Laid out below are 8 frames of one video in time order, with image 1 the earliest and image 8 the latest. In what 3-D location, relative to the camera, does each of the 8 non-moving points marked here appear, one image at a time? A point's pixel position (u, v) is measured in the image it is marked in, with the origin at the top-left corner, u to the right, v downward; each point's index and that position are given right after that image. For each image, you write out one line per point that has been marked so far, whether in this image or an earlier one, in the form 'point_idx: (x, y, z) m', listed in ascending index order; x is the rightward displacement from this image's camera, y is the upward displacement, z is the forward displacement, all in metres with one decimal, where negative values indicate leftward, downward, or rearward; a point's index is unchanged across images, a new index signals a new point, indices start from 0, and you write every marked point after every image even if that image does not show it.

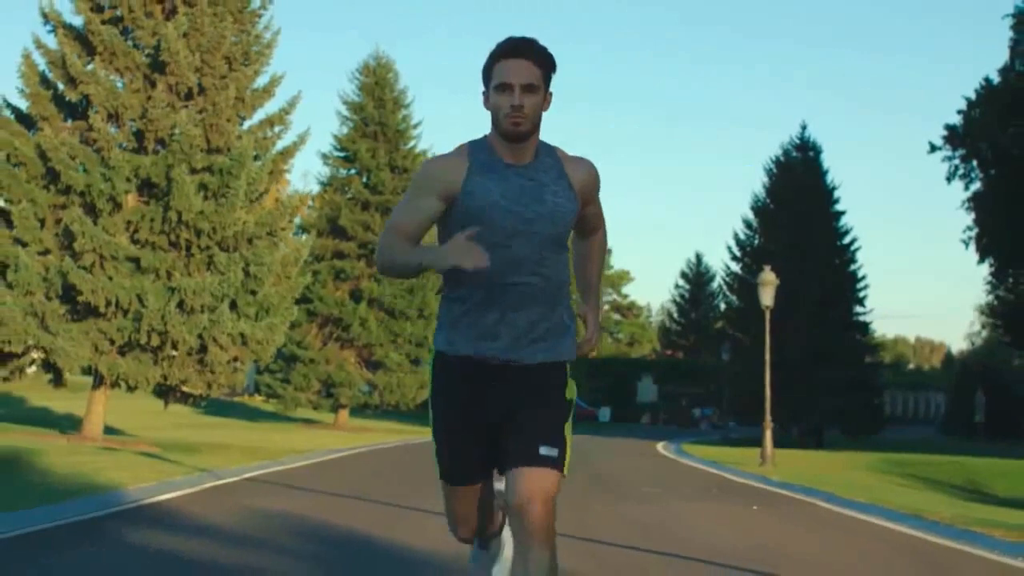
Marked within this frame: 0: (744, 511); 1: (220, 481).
0: (+2.8, -2.6, +15.9) m
1: (-3.7, -2.4, +17.0) m
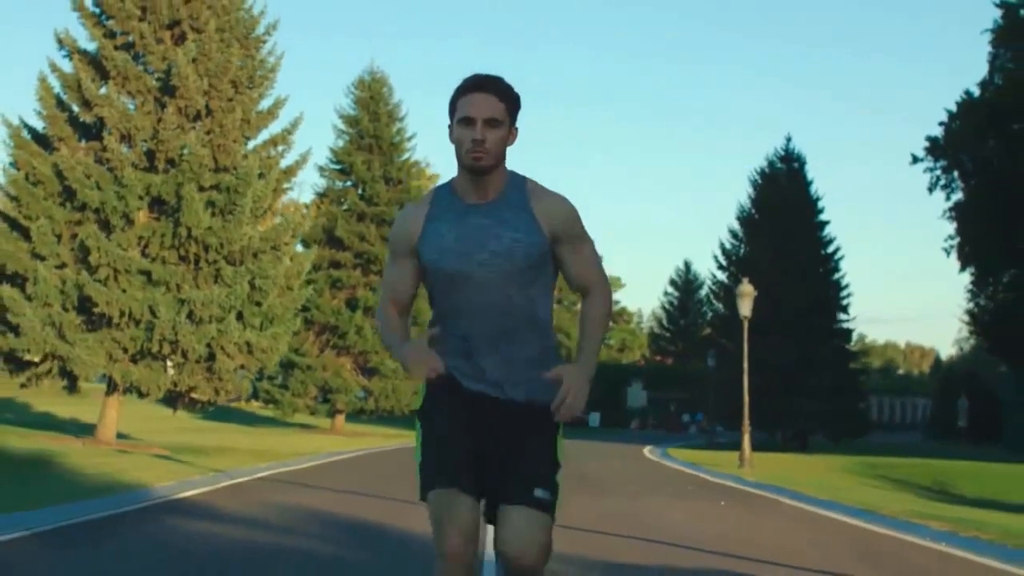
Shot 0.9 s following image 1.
0: (+2.7, -2.8, +17.5) m
1: (-3.8, -2.6, +18.5) m
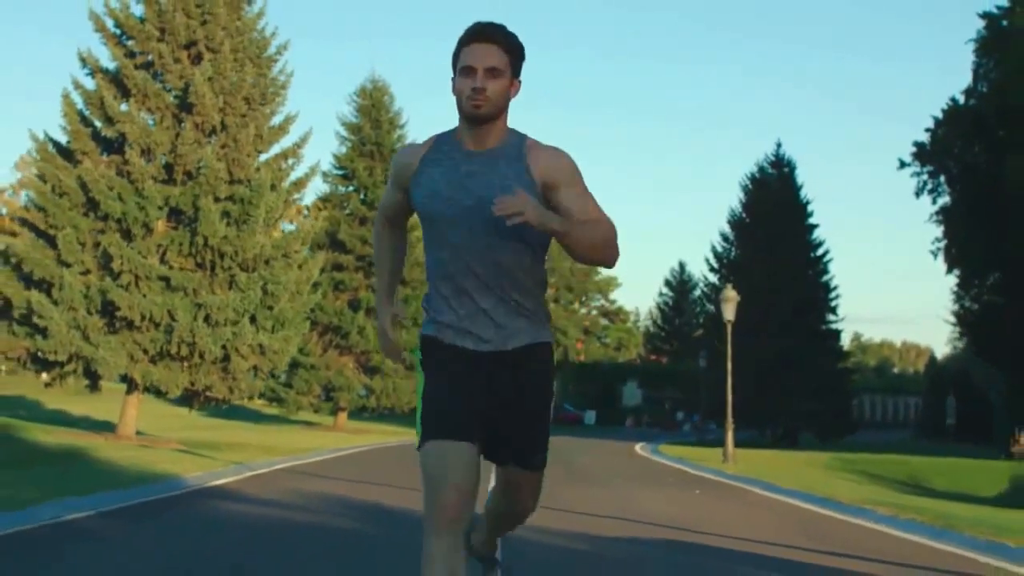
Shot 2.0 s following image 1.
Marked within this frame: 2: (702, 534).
0: (+2.6, -3.0, +19.4) m
1: (-3.8, -2.8, +20.4) m
2: (+2.0, -2.5, +13.7) m
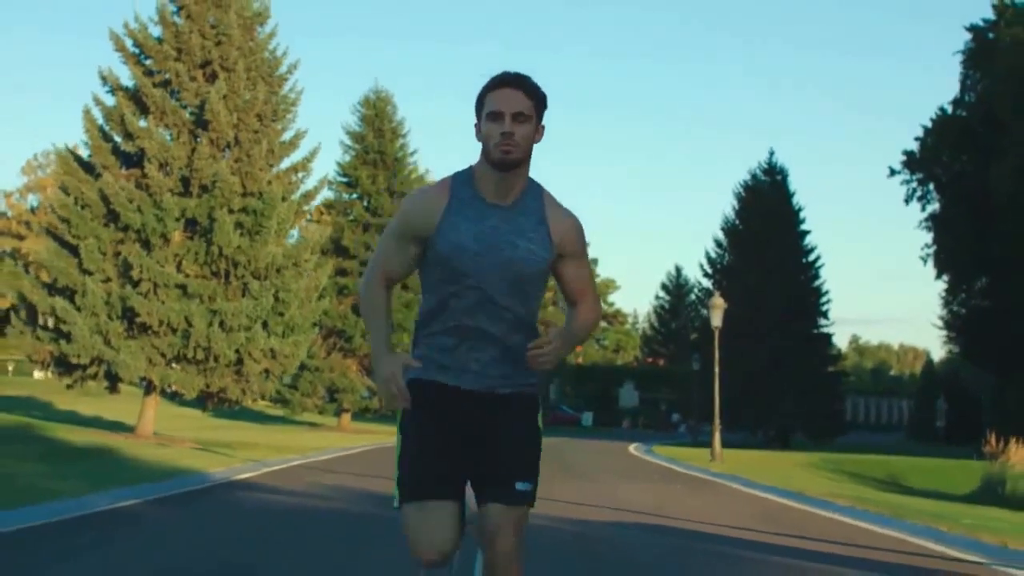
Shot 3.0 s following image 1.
0: (+2.6, -3.1, +21.2) m
1: (-3.9, -3.0, +22.2) m
2: (+2.0, -2.6, +15.4) m
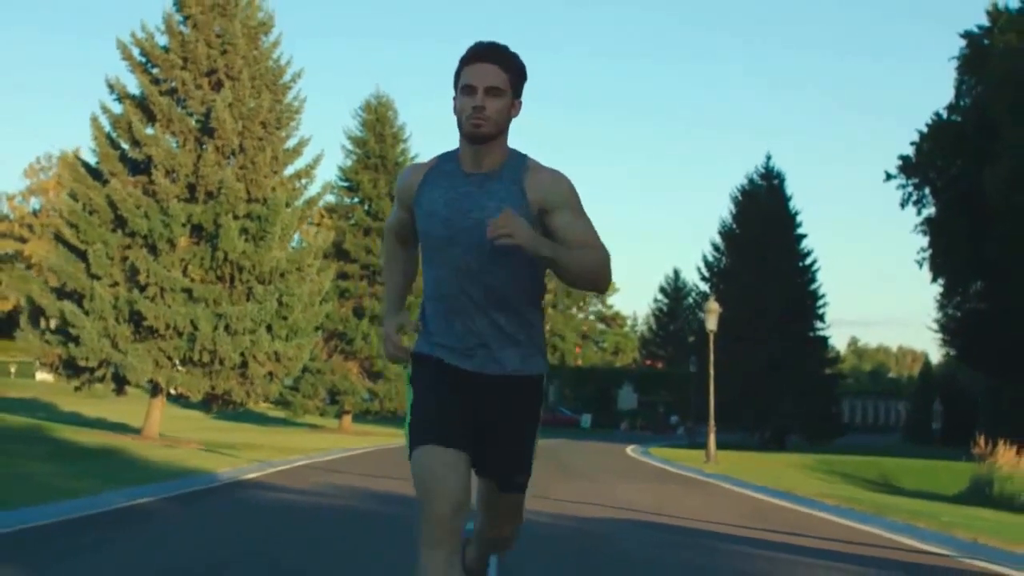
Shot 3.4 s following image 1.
0: (+2.6, -3.2, +21.9) m
1: (-3.9, -3.0, +22.9) m
2: (+1.9, -2.7, +16.1) m
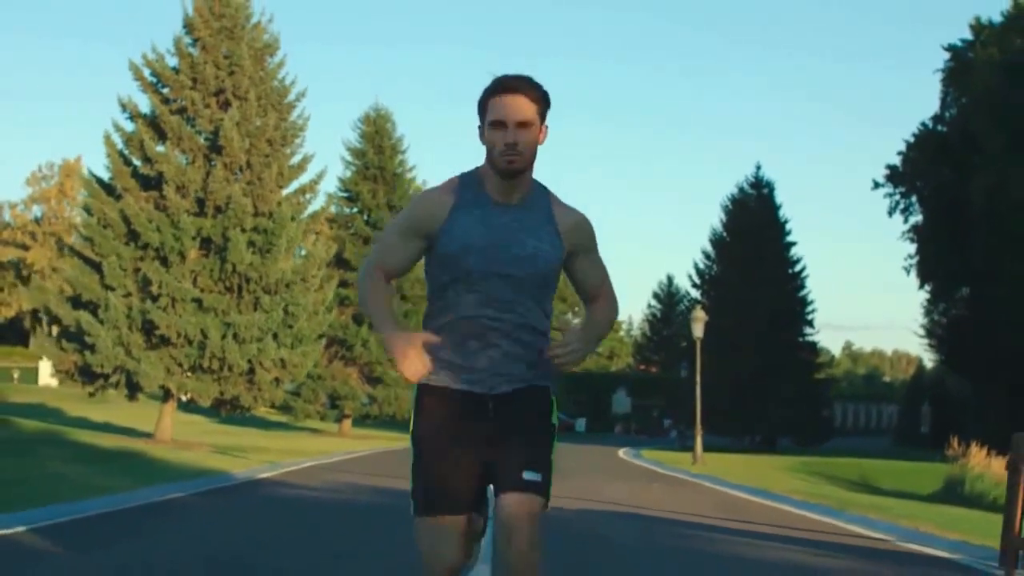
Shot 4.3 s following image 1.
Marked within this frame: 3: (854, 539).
0: (+2.5, -3.4, +23.5) m
1: (-4.0, -3.3, +24.5) m
2: (+1.9, -2.9, +17.7) m
3: (+3.6, -2.6, +14.3) m
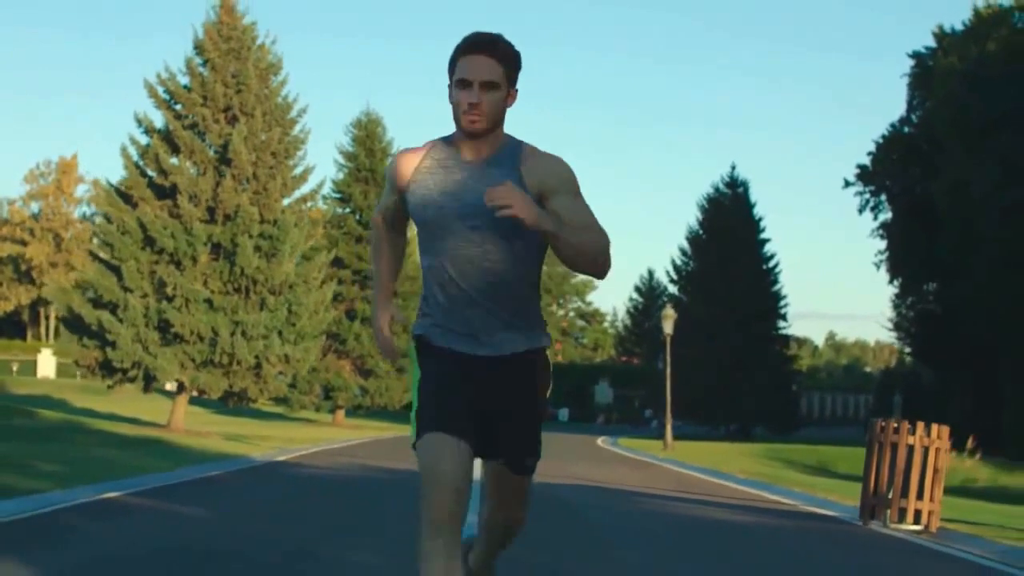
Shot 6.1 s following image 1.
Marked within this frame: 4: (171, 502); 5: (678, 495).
0: (+2.2, -3.6, +26.8) m
1: (-4.3, -3.4, +27.7) m
2: (+1.6, -3.1, +21.0) m
3: (+3.4, -2.8, +17.6) m
4: (-4.4, -2.9, +17.7) m
5: (+2.2, -3.0, +19.3) m
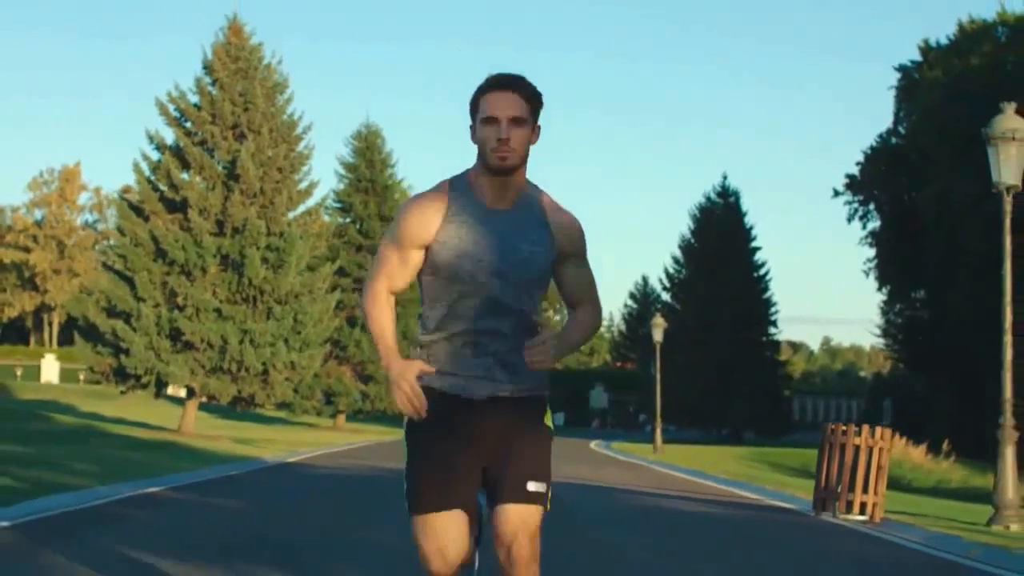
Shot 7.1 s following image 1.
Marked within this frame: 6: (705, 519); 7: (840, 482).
0: (+2.1, -3.8, +28.5) m
1: (-4.4, -3.6, +29.4) m
2: (+1.5, -3.3, +22.8) m
3: (+3.3, -3.0, +19.4) m
4: (-4.5, -3.1, +19.4) m
5: (+2.2, -3.2, +21.1) m
6: (+2.3, -2.9, +17.2) m
7: (+4.0, -2.4, +16.6) m
